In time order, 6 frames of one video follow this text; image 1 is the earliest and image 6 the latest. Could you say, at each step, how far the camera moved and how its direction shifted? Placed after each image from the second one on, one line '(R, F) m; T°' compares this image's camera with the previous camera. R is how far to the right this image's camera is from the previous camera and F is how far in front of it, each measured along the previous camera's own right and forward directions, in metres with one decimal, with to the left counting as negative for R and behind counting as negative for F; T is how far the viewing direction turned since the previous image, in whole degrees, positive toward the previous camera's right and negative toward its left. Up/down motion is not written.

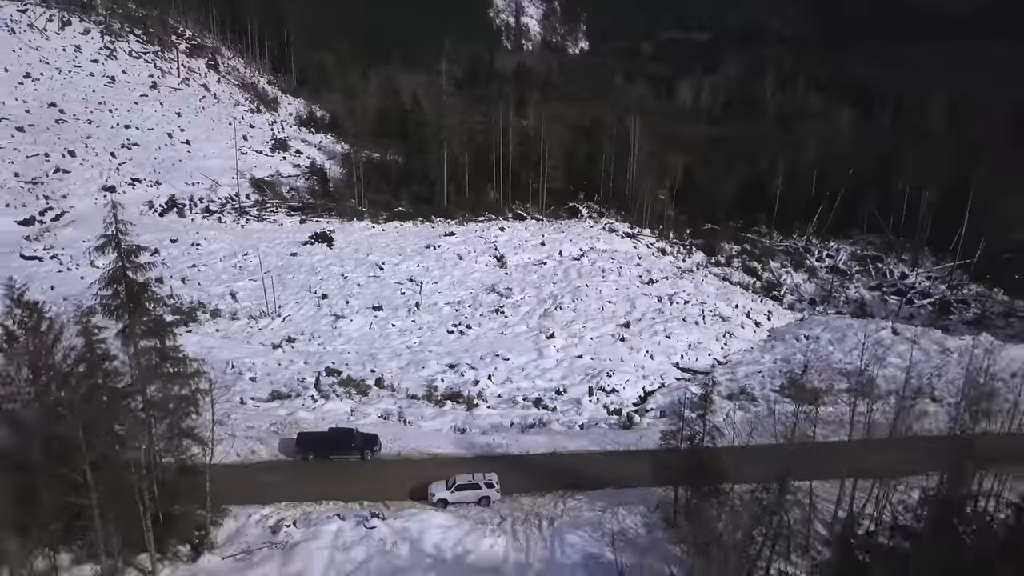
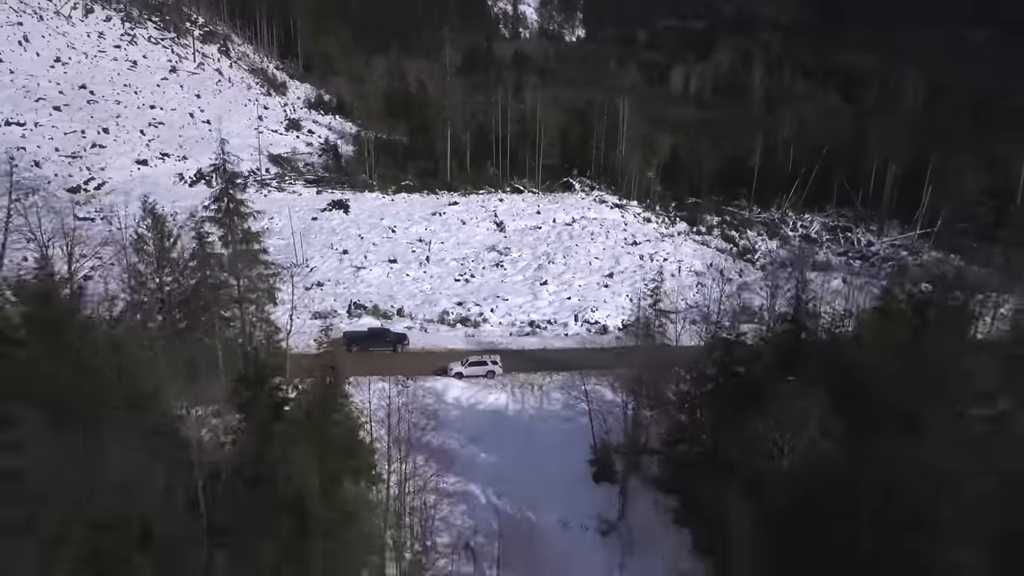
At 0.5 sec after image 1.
(0.0, -3.3) m; 0°
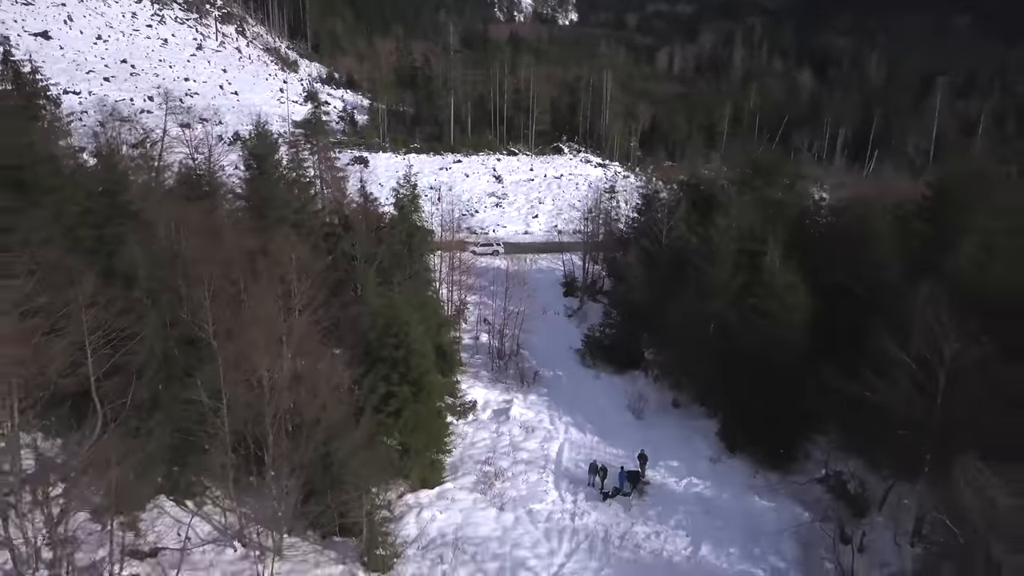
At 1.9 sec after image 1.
(-0.1, -5.6) m; 0°
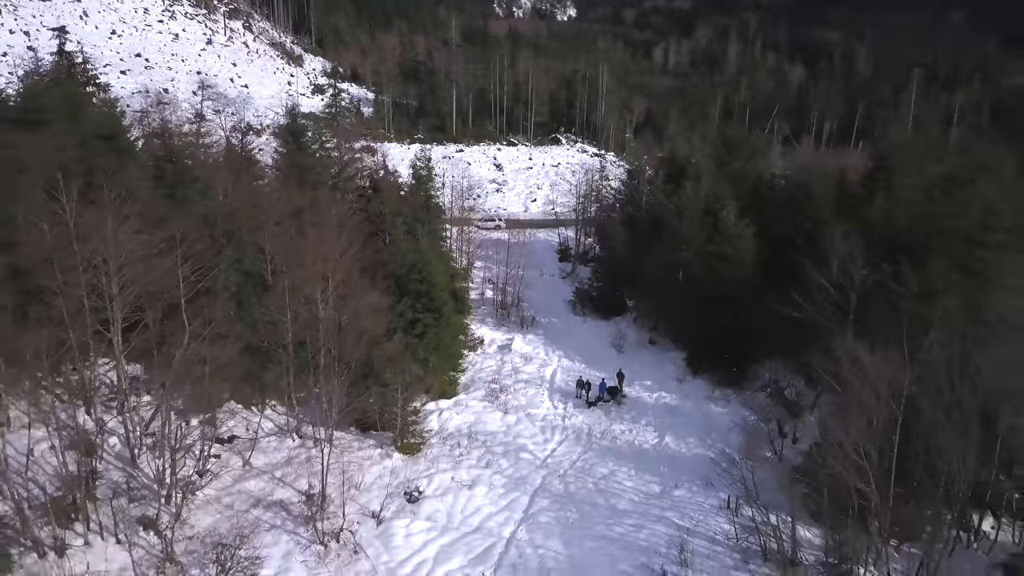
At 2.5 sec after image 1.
(0.0, -2.1) m; 0°
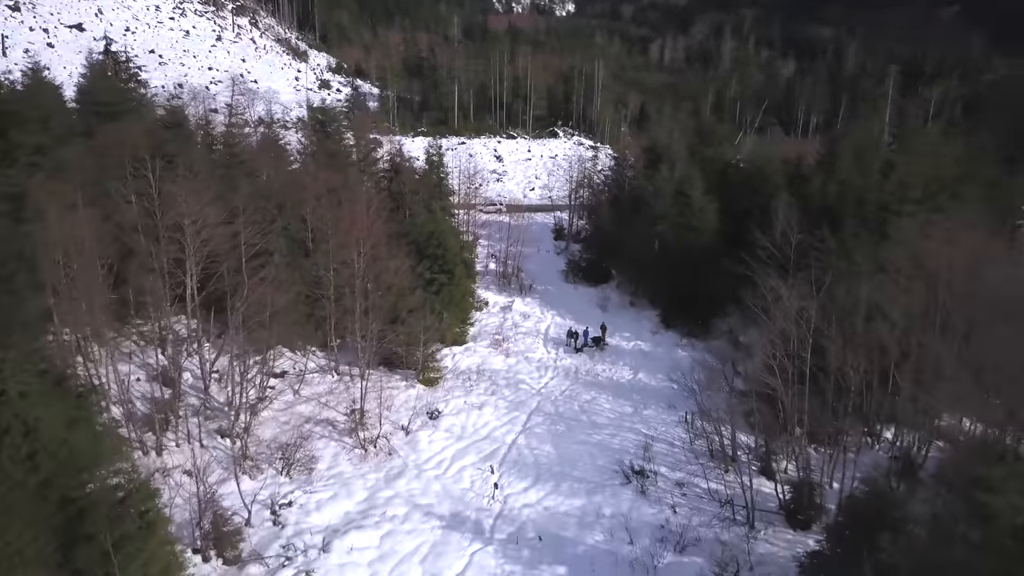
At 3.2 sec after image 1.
(0.0, -2.2) m; 0°
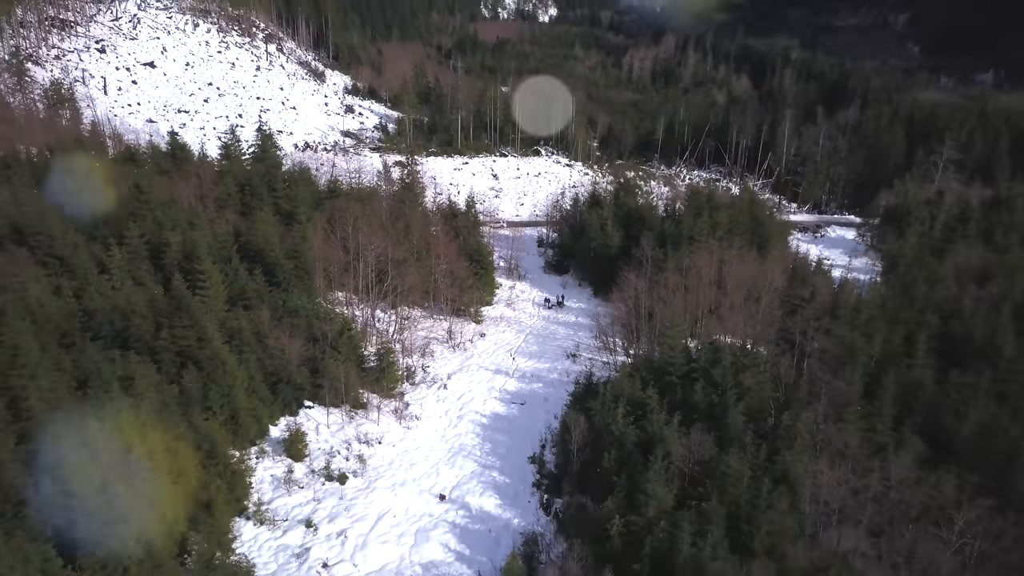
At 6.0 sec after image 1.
(-0.6, -13.4) m; +1°
